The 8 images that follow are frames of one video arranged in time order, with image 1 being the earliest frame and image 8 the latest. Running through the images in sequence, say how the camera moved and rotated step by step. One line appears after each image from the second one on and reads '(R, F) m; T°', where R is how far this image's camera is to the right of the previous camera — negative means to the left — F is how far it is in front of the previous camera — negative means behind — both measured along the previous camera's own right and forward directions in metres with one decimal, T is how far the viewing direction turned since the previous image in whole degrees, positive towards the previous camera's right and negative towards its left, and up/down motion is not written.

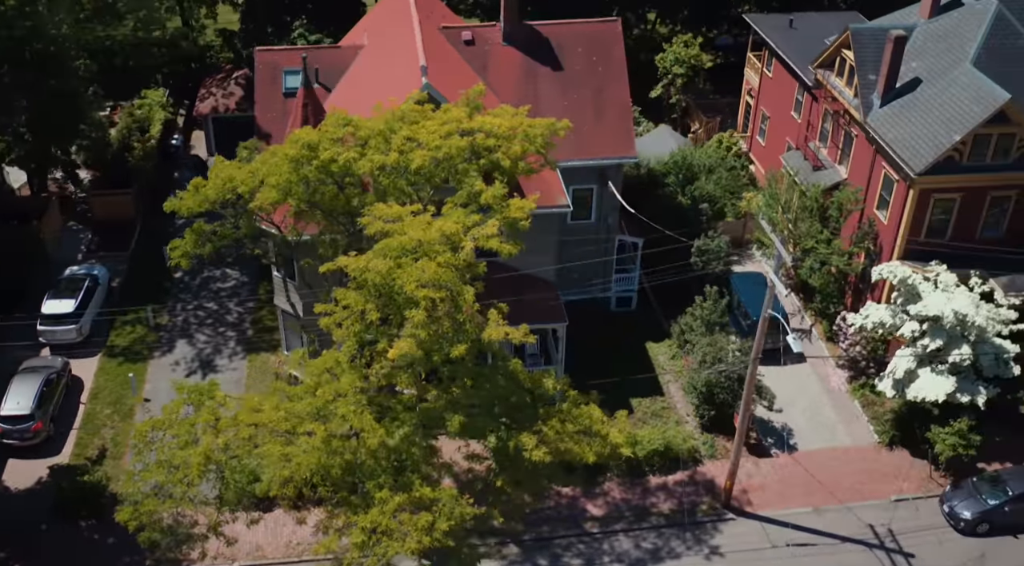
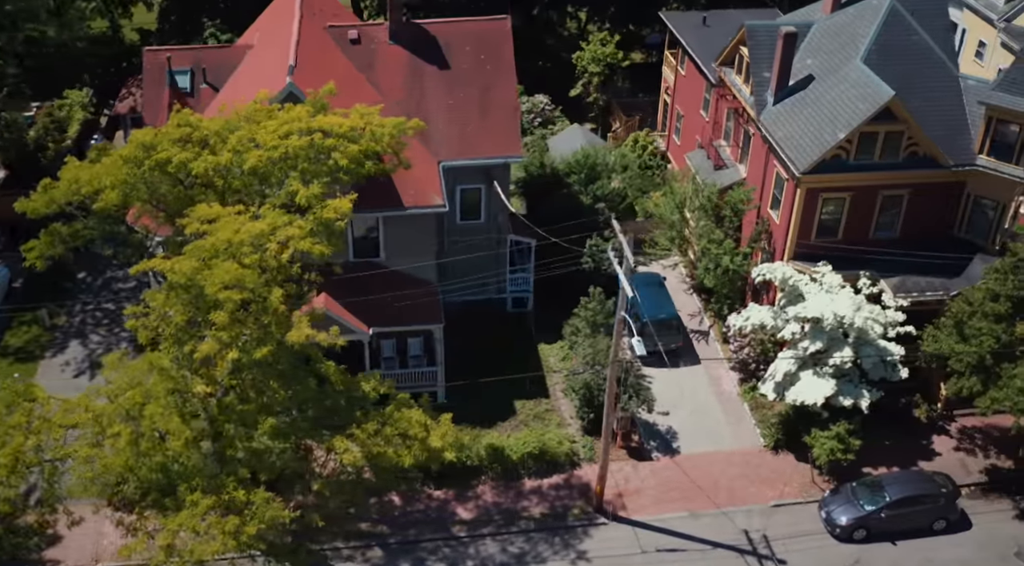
(+4.4, +0.3) m; -1°
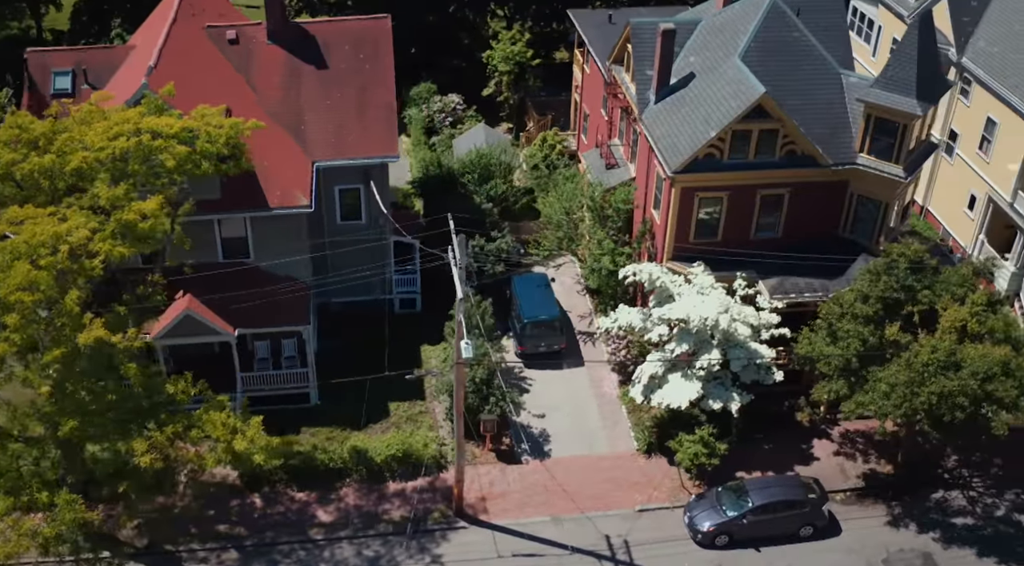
(+4.6, +0.3) m; -1°
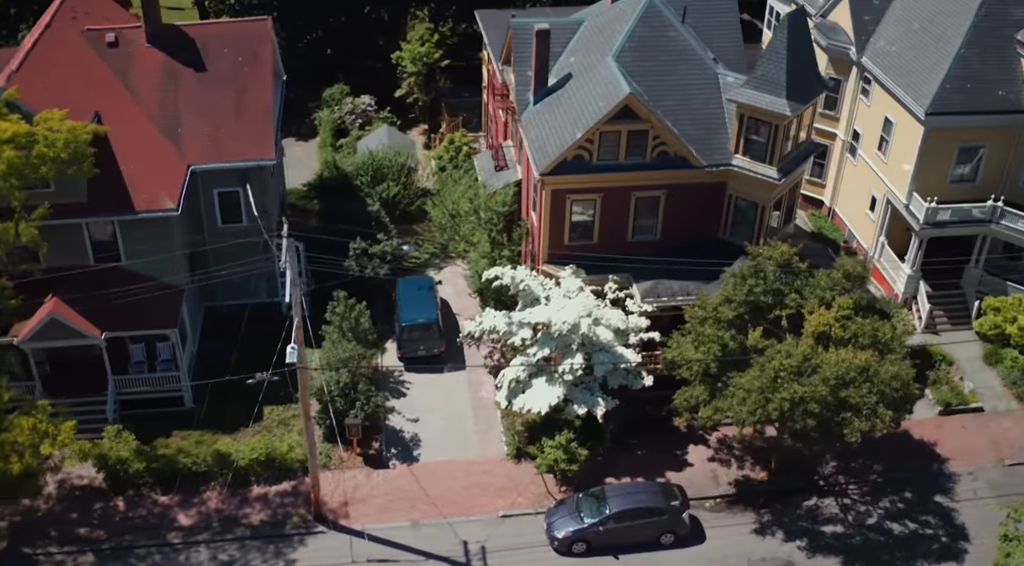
(+4.6, +0.3) m; -1°
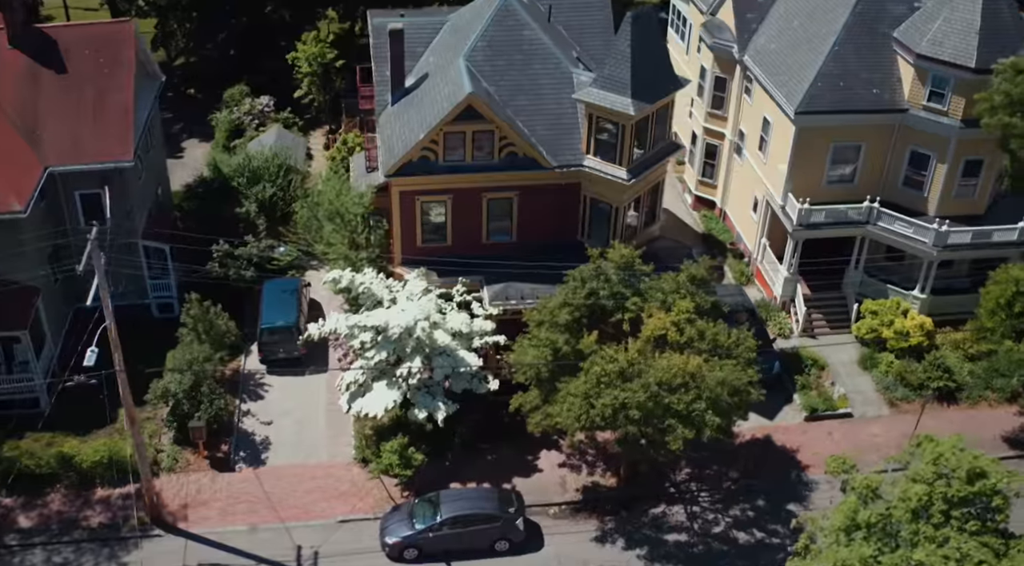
(+5.2, +0.4) m; -1°
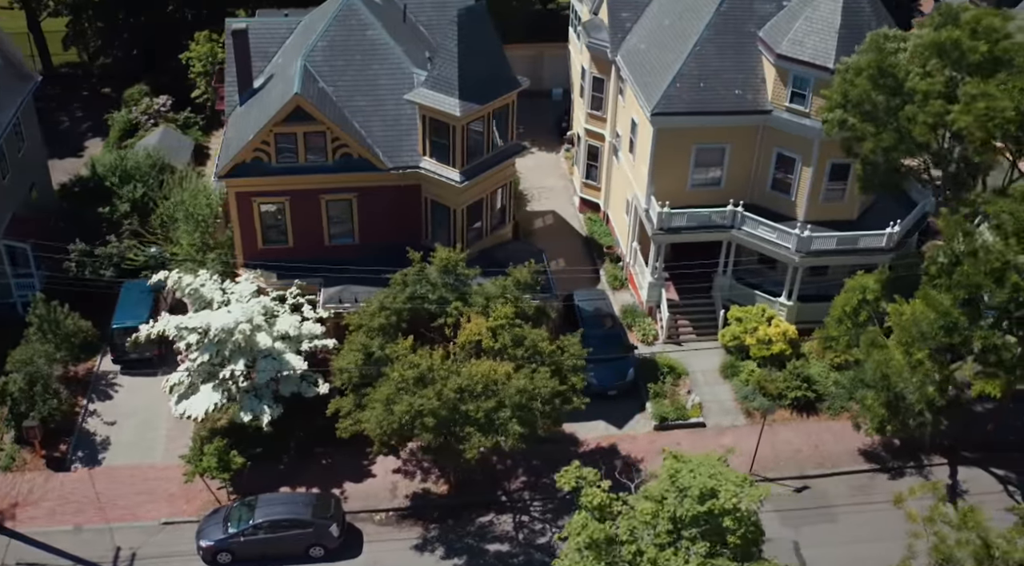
(+5.8, +0.5) m; -2°
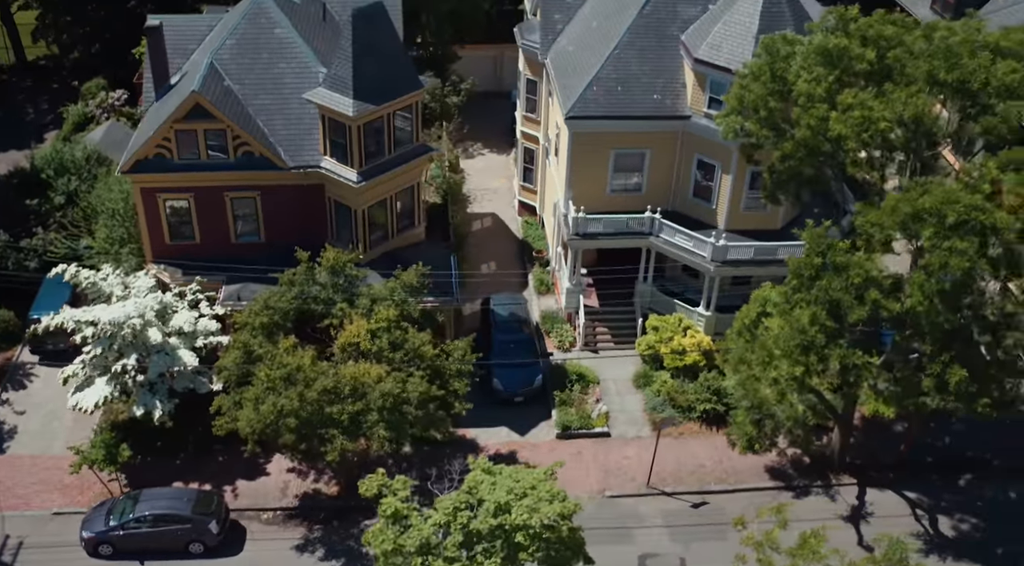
(+4.3, +0.4) m; -3°
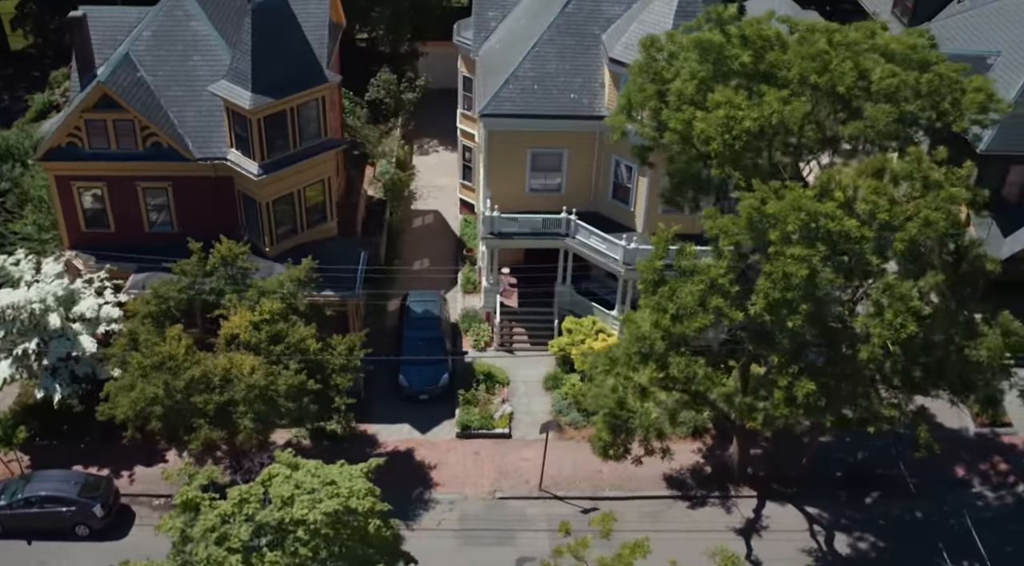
(+4.4, +0.3) m; -3°
